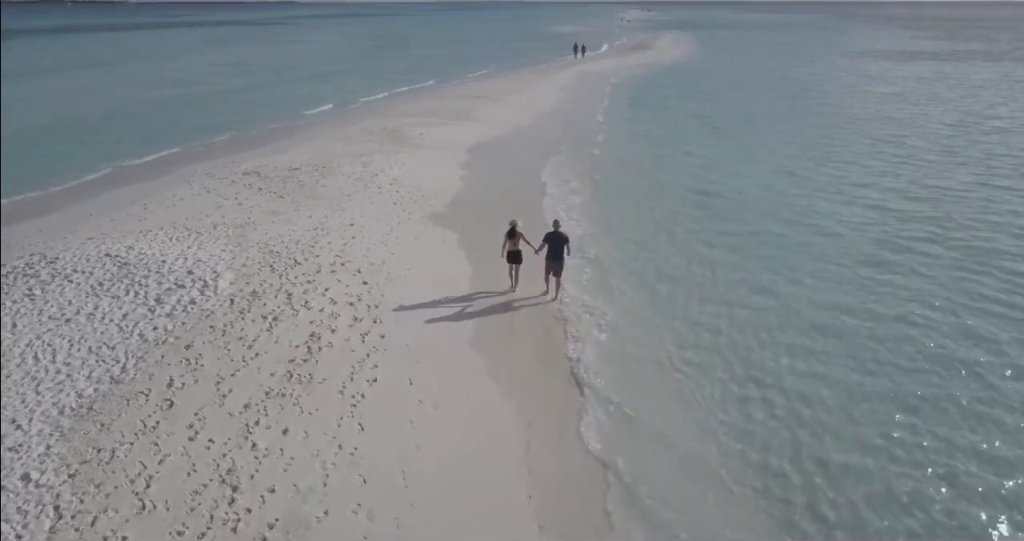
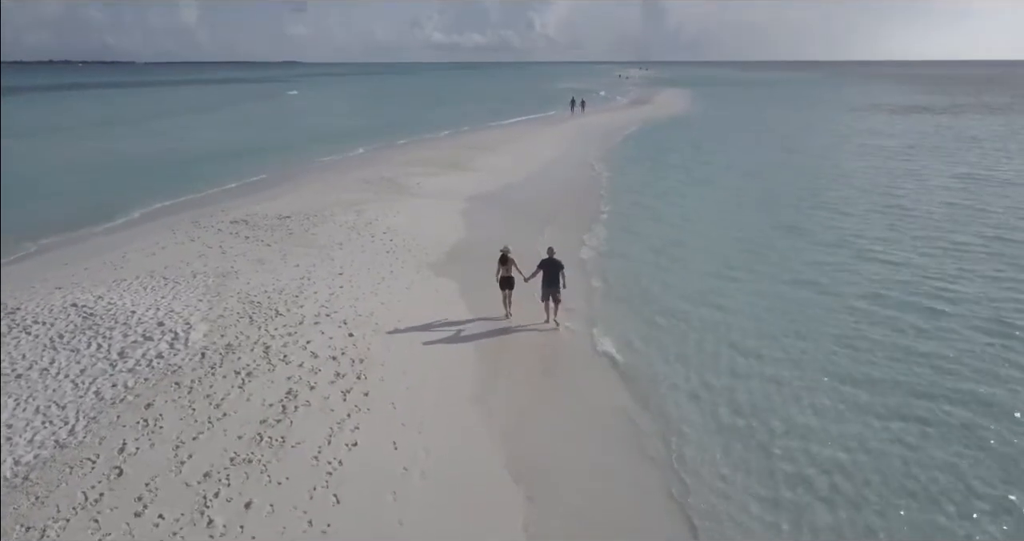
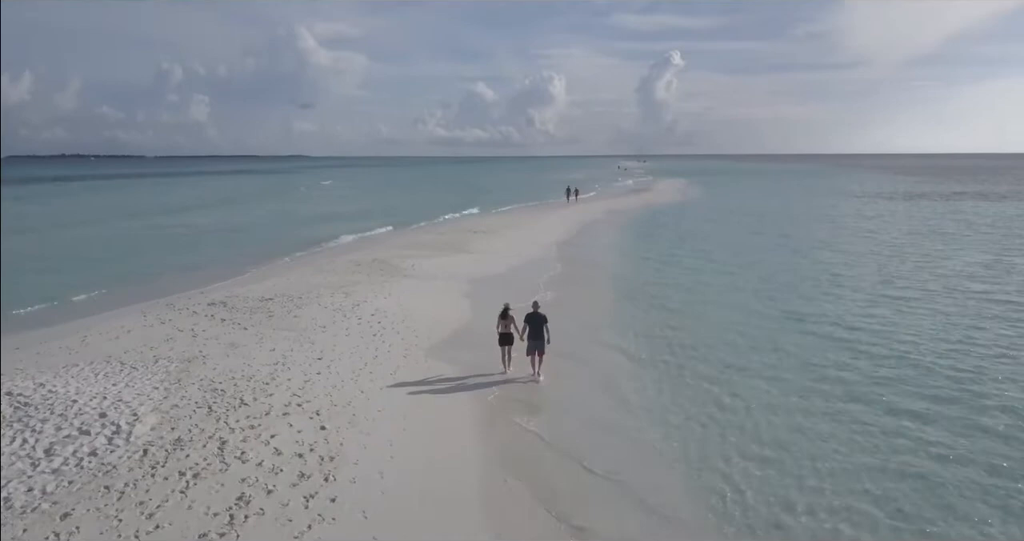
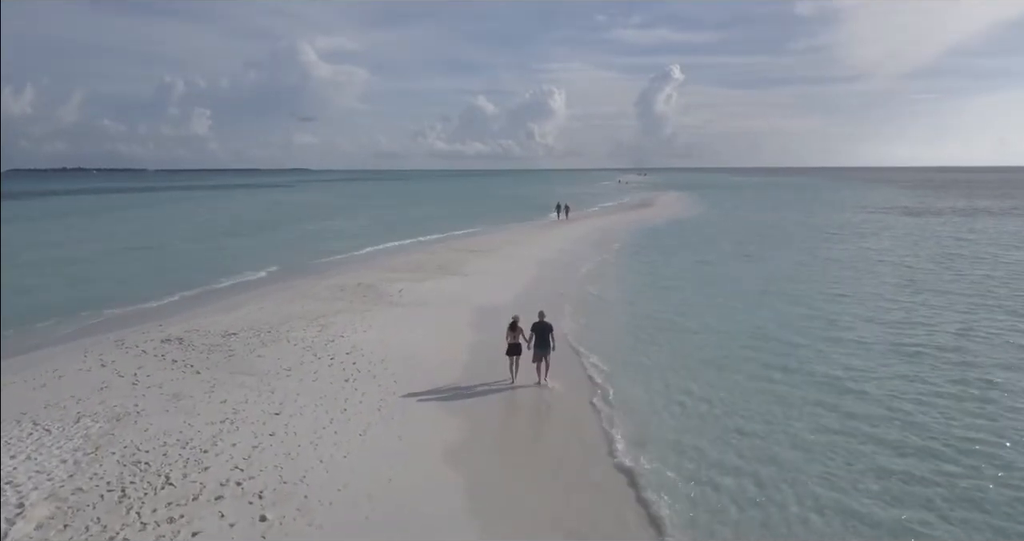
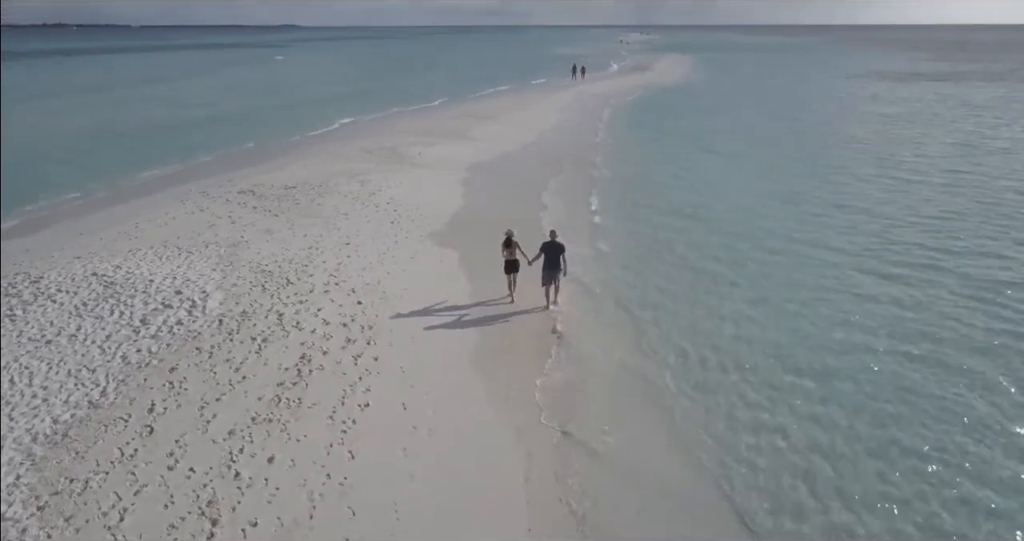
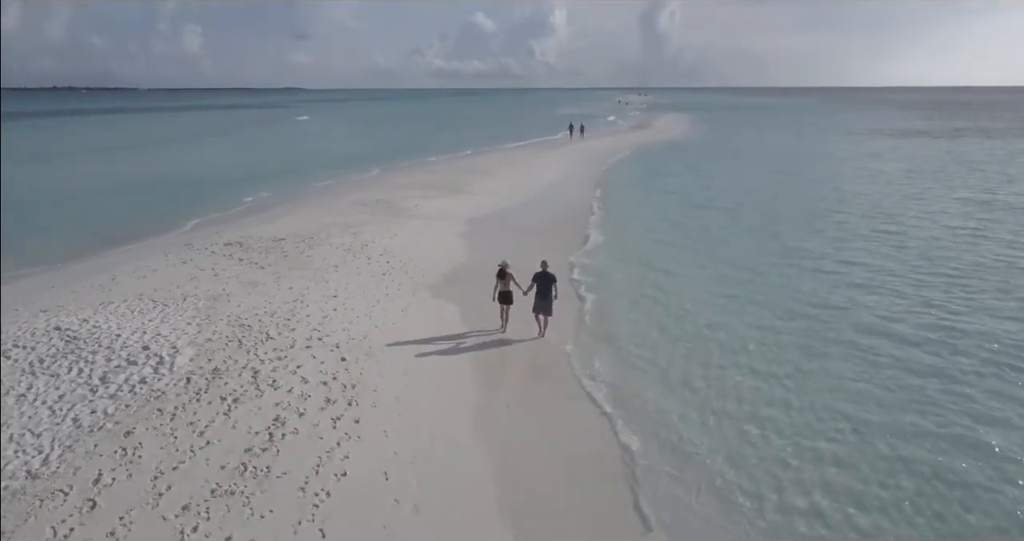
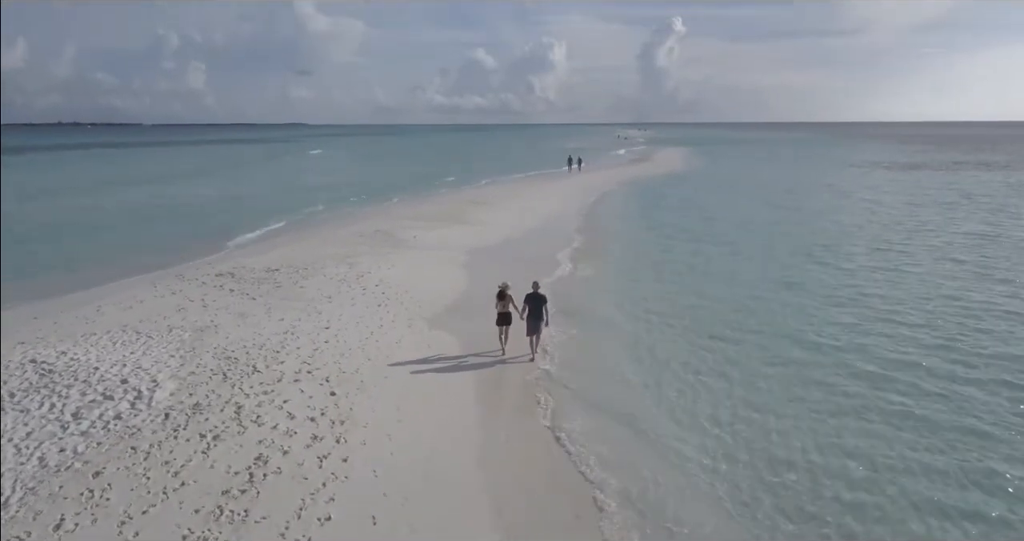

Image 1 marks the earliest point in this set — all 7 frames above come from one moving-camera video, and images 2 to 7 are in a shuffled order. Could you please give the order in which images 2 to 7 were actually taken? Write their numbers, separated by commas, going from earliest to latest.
5, 2, 6, 7, 3, 4
